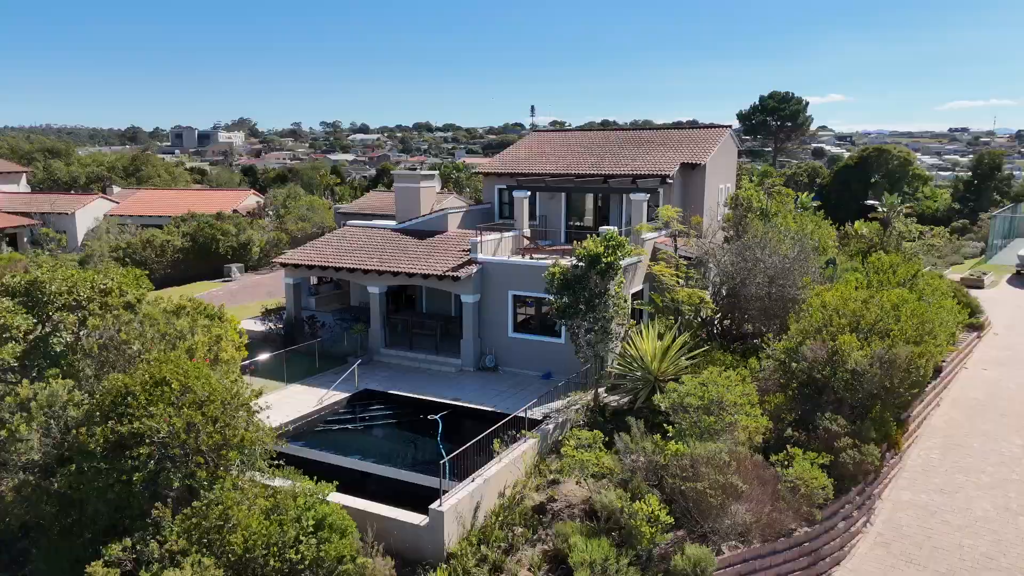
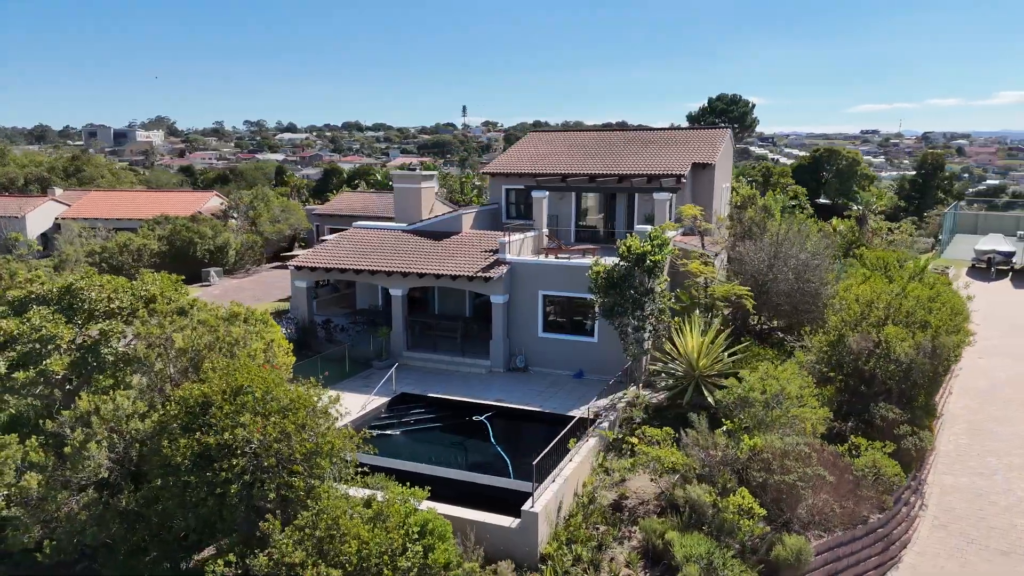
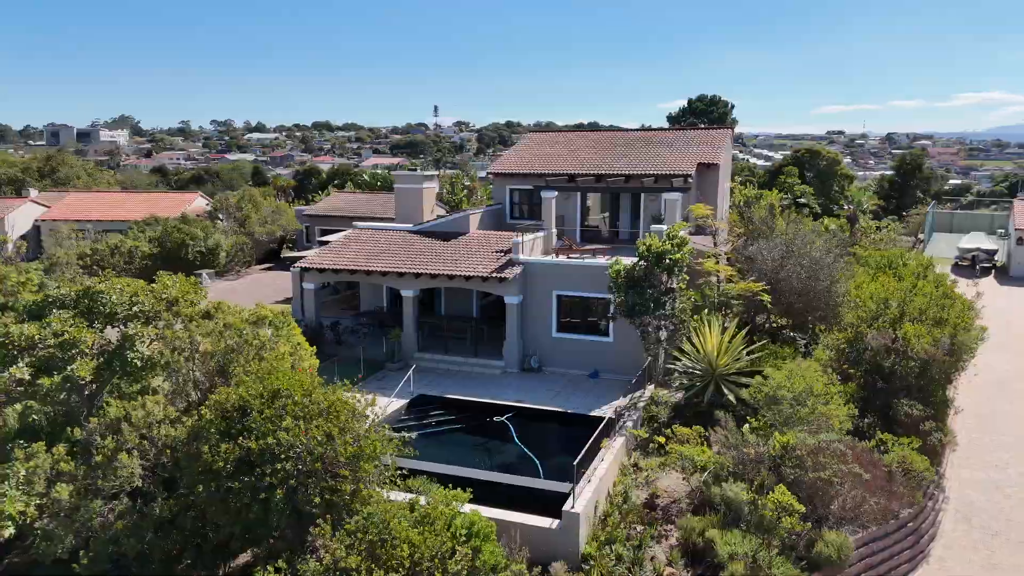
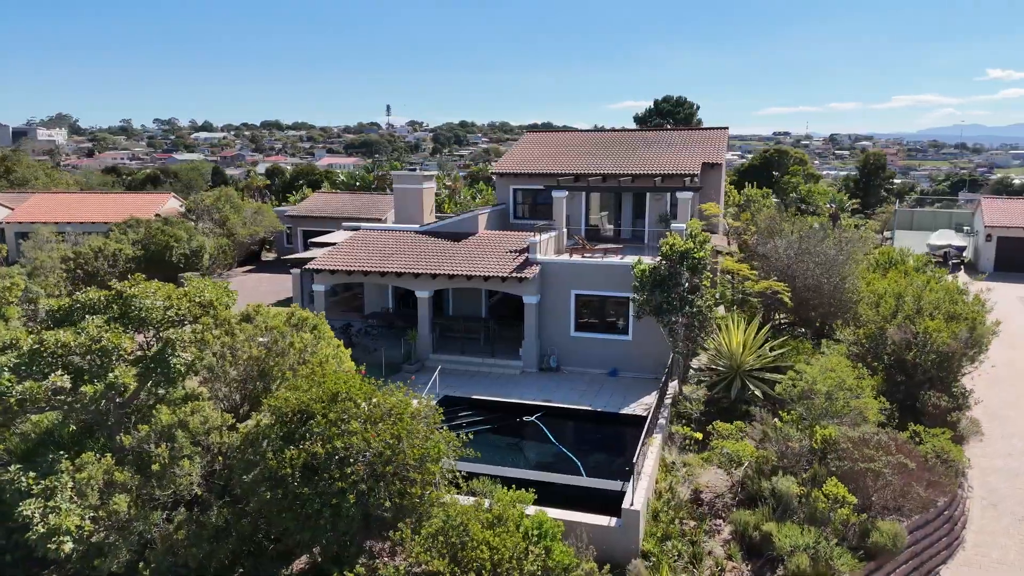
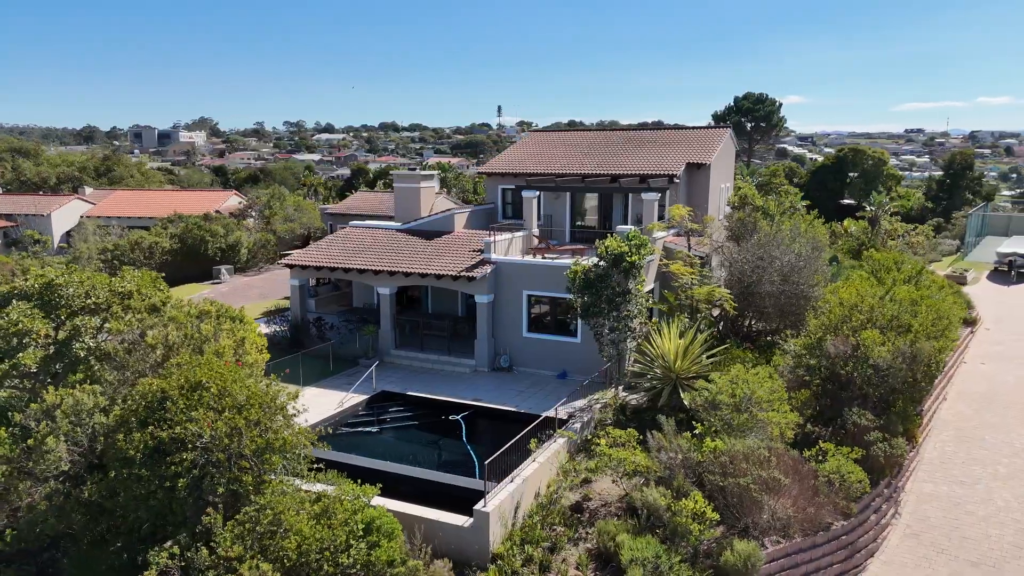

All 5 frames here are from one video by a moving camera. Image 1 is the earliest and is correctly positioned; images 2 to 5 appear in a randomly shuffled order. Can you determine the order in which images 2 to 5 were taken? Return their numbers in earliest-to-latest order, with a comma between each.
5, 2, 3, 4
